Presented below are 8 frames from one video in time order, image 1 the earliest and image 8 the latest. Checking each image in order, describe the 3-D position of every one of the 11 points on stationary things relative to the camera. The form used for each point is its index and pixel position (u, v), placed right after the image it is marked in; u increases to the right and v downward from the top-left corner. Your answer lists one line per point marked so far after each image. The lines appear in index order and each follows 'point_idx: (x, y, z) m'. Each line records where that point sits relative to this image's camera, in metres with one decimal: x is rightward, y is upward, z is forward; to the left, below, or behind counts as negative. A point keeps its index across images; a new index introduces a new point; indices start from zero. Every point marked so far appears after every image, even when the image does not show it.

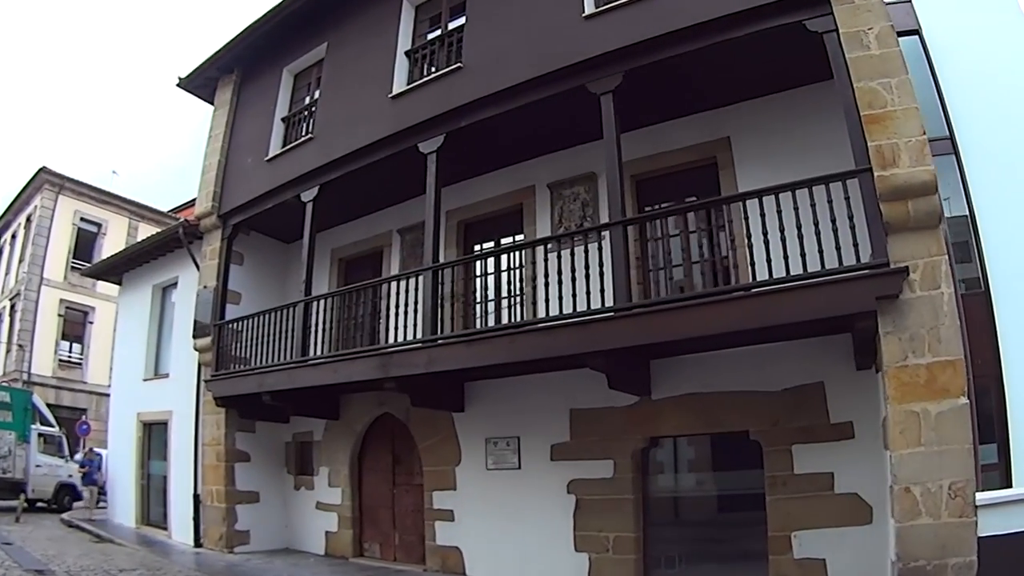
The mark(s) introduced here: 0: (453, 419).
0: (-0.7, -1.5, +7.6) m
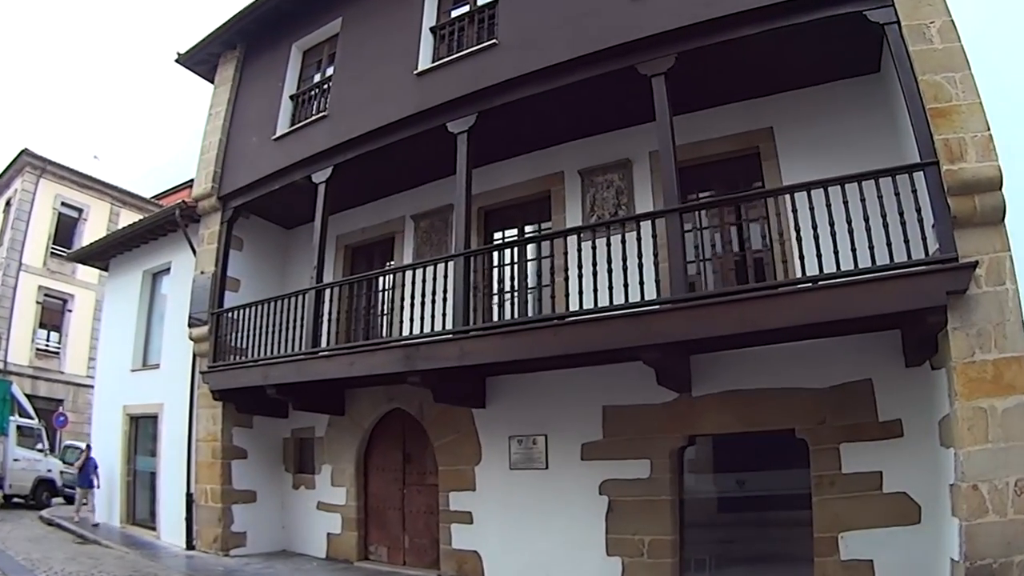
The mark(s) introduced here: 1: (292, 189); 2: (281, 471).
0: (-0.4, -1.4, +7.2) m
1: (-2.8, +1.3, +8.2) m
2: (-3.1, -2.4, +8.7) m
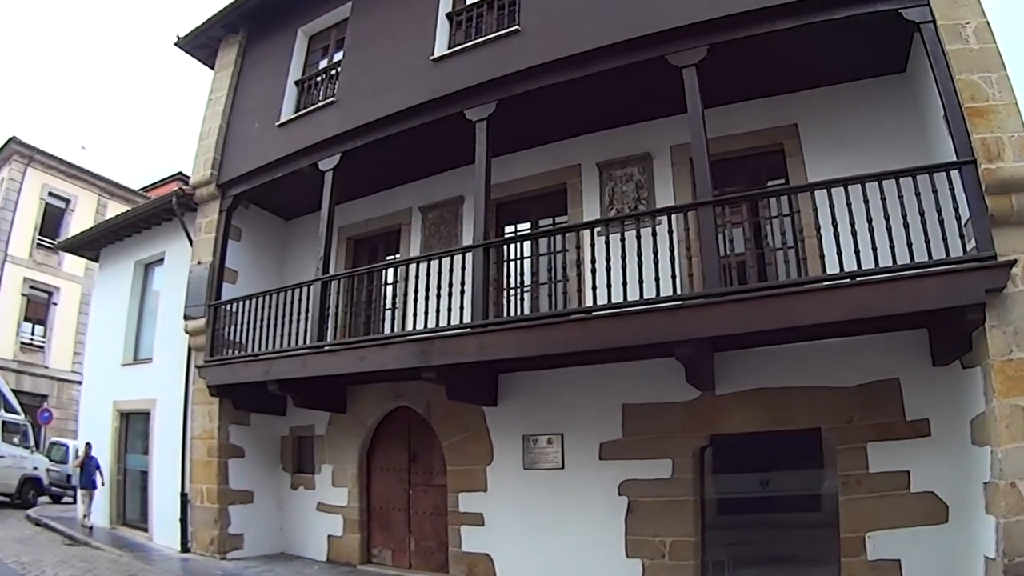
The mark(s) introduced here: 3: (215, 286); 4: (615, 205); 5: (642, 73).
0: (-0.3, -1.3, +7.0) m
1: (-2.7, +1.3, +7.9) m
2: (-3.0, -2.4, +8.4) m
3: (-3.7, 0.0, +8.1) m
4: (+1.0, +0.8, +6.7) m
5: (+1.2, +2.0, +6.0) m
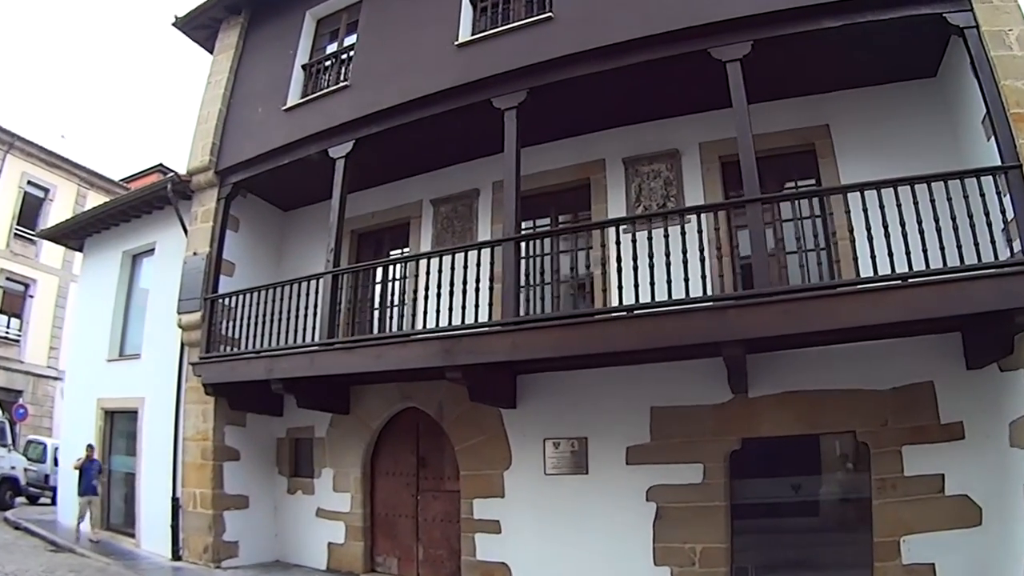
0: (-0.1, -1.3, +6.7) m
1: (-2.5, +1.4, +7.5) m
2: (-2.9, -2.3, +8.0) m
3: (-3.5, +0.1, +7.6) m
4: (+1.3, +0.9, +6.5) m
5: (+1.5, +2.0, +5.8) m
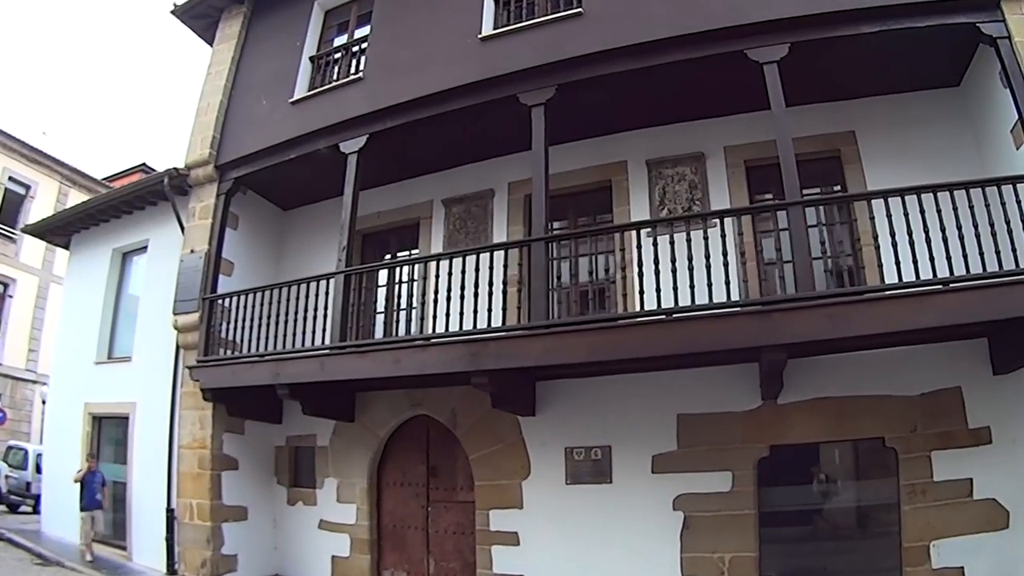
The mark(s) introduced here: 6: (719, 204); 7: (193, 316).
0: (+0.1, -1.3, +6.5) m
1: (-2.3, +1.4, +7.2) m
2: (-2.8, -2.3, +7.6) m
3: (-3.4, +0.1, +7.3) m
4: (+1.5, +0.8, +6.4) m
5: (+1.8, +1.9, +5.7) m
6: (+2.0, +0.8, +6.2) m
7: (-3.5, -0.3, +7.2) m
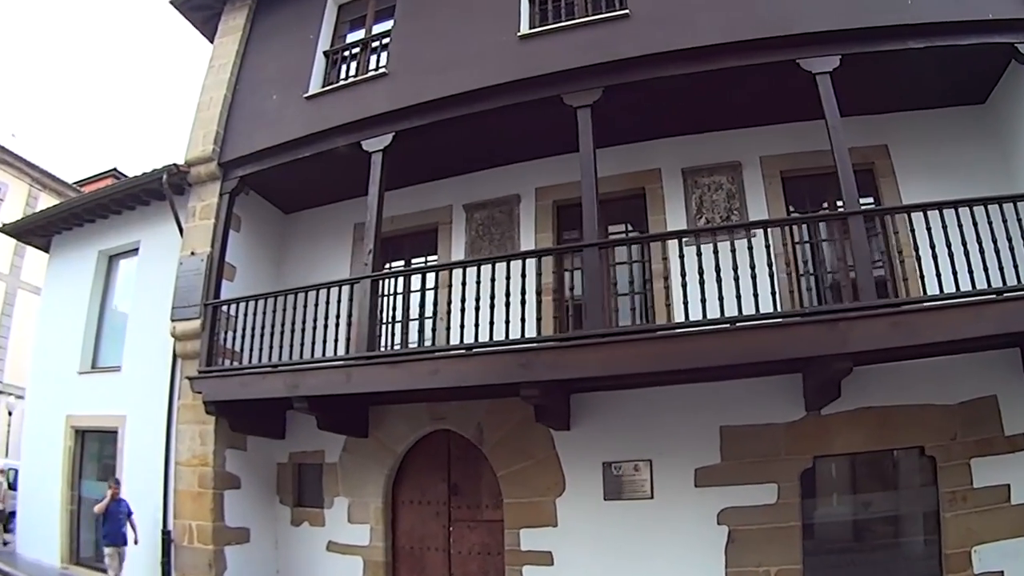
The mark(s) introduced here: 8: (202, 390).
0: (+0.4, -1.4, +6.3) m
1: (-2.0, +1.3, +6.8) m
2: (-2.6, -2.4, +7.1) m
3: (-3.1, +0.1, +6.7) m
4: (+1.9, +0.7, +6.3) m
5: (+2.2, +1.8, +5.7) m
6: (+2.3, +0.7, +6.2) m
7: (-3.2, -0.4, +6.6) m
8: (-3.0, -1.0, +6.4) m
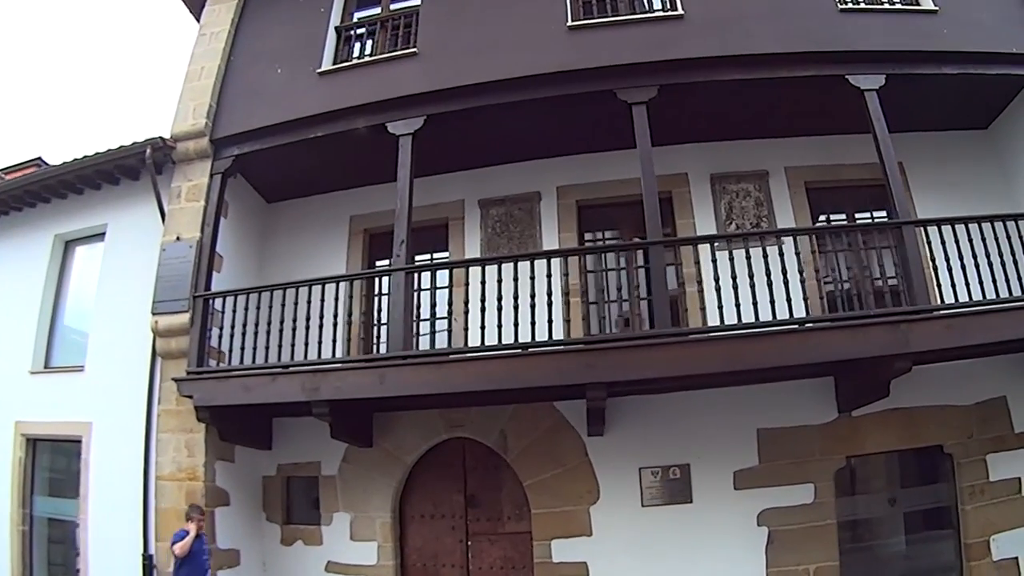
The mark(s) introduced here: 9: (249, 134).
0: (+0.7, -1.4, +6.0) m
1: (-1.7, +1.4, +6.3) m
2: (-2.4, -2.3, +6.4) m
3: (-2.8, +0.2, +5.9) m
4: (+2.2, +0.7, +6.4) m
5: (+2.6, +1.8, +5.9) m
6: (+2.6, +0.7, +6.4) m
7: (-2.9, -0.3, +5.8) m
8: (-2.7, -0.9, +5.6) m
9: (-2.5, +1.5, +6.2) m
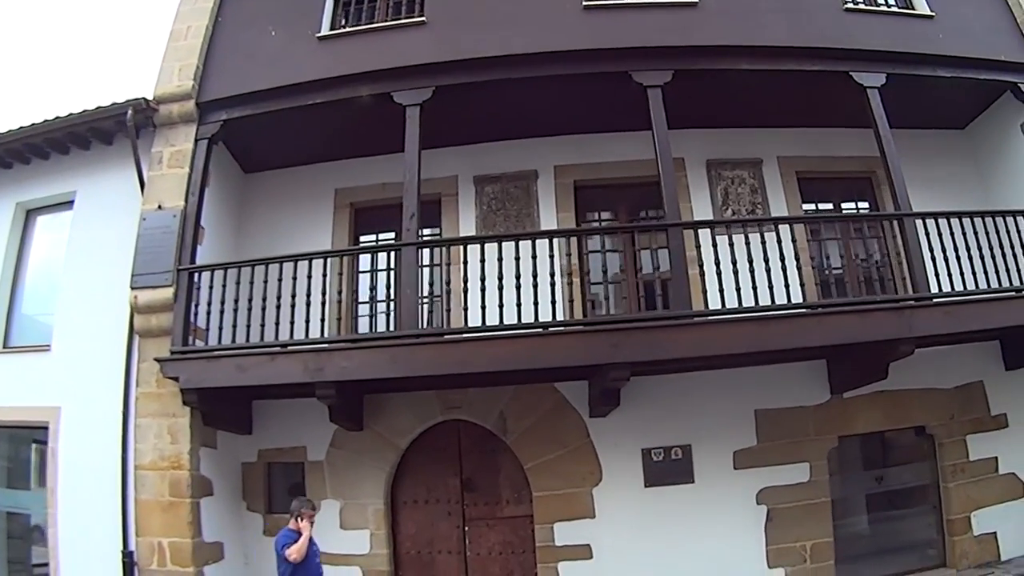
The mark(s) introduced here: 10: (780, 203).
0: (+0.7, -1.3, +6.0) m
1: (-1.7, +1.6, +5.9) m
2: (-2.4, -2.1, +6.0) m
3: (-2.7, +0.4, +5.5) m
4: (+2.2, +0.8, +6.5) m
5: (+2.7, +1.9, +6.1) m
6: (+2.7, +0.8, +6.5) m
7: (-2.8, 0.0, +5.3) m
8: (-2.6, -0.7, +5.1) m
9: (-2.4, +1.7, +5.8) m
10: (+2.7, +0.9, +6.6) m
